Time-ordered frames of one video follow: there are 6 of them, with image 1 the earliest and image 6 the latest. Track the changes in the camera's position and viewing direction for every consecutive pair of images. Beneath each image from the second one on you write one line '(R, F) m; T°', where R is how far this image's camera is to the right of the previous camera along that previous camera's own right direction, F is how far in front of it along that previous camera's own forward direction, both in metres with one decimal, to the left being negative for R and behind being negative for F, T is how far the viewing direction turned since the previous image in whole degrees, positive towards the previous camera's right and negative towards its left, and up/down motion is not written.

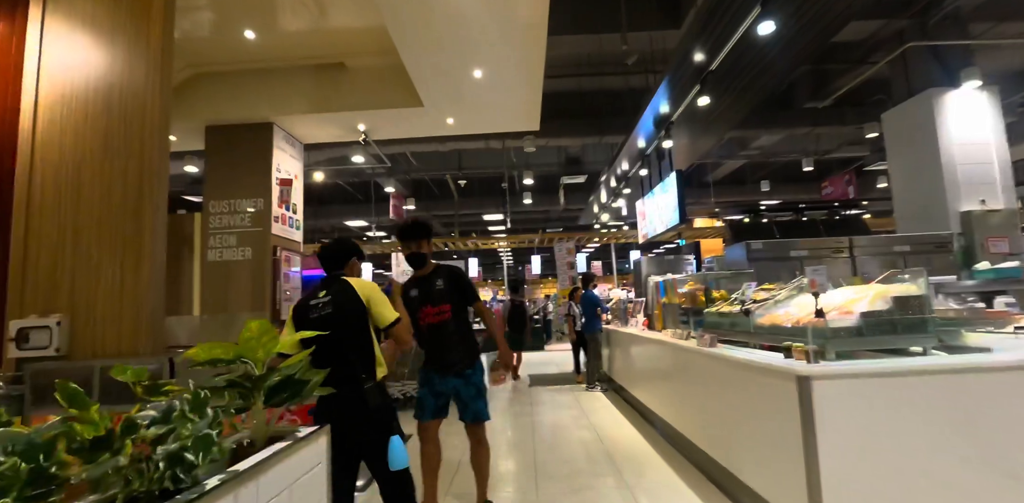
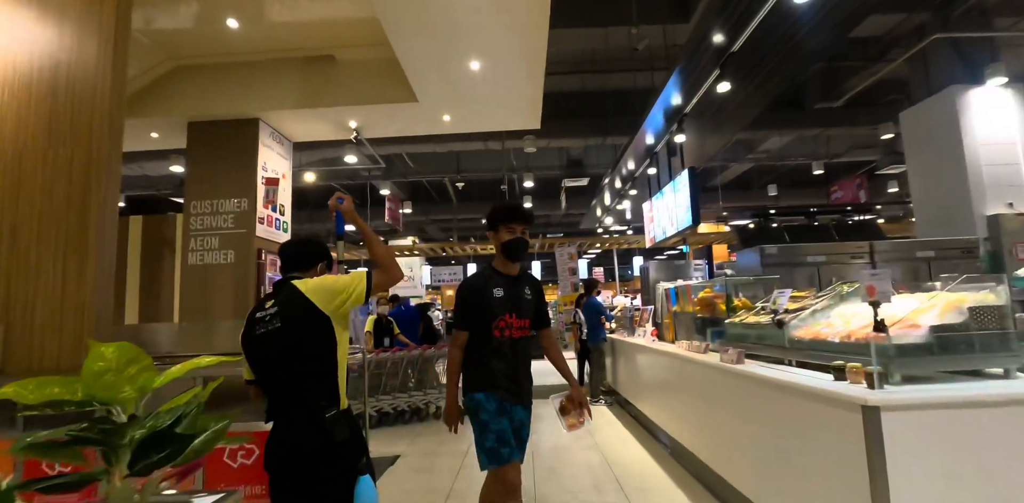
(0.0, +0.3) m; 0°
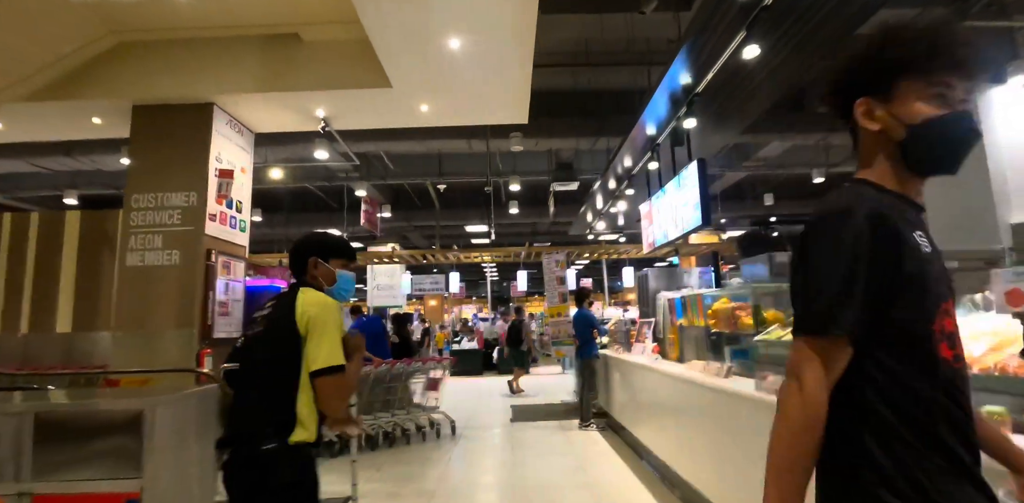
(0.0, +0.5) m; +1°
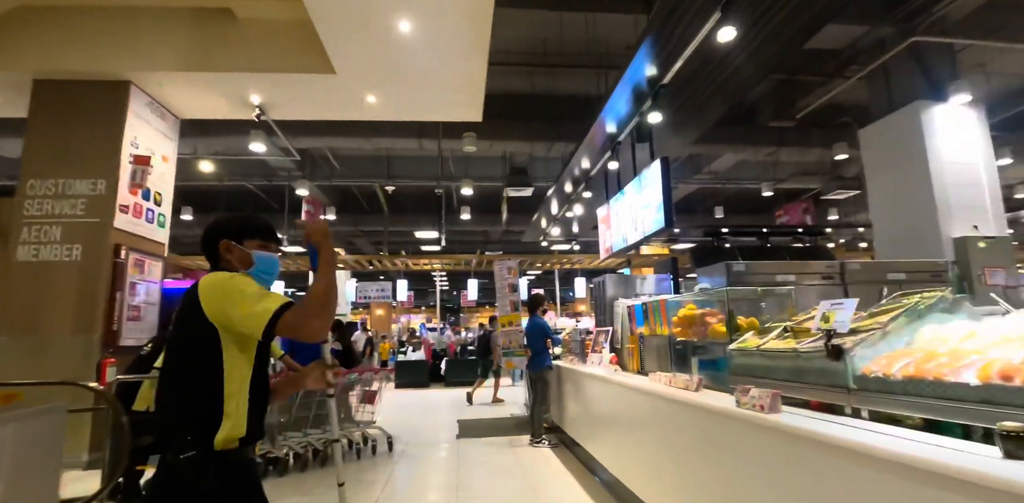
(0.0, +0.3) m; +5°
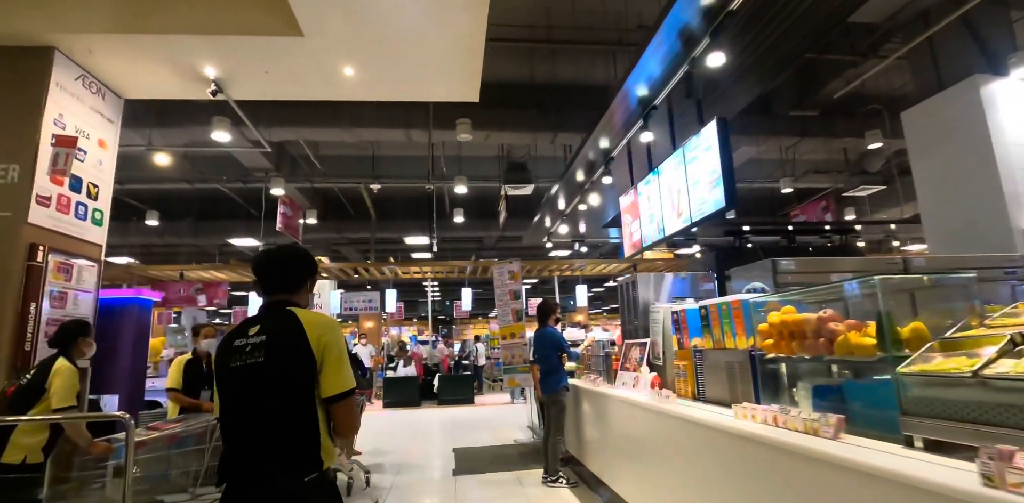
(-0.1, +0.7) m; +1°
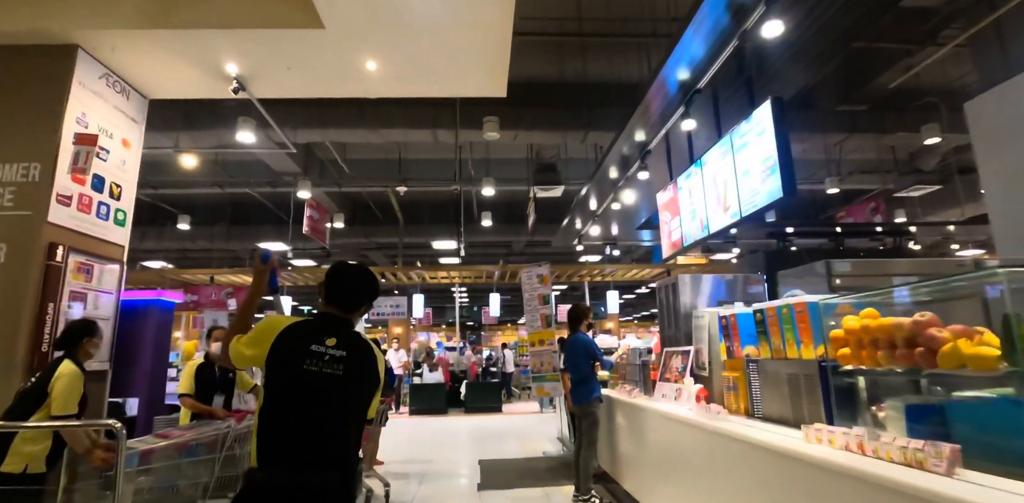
(0.0, +0.2) m; -3°
